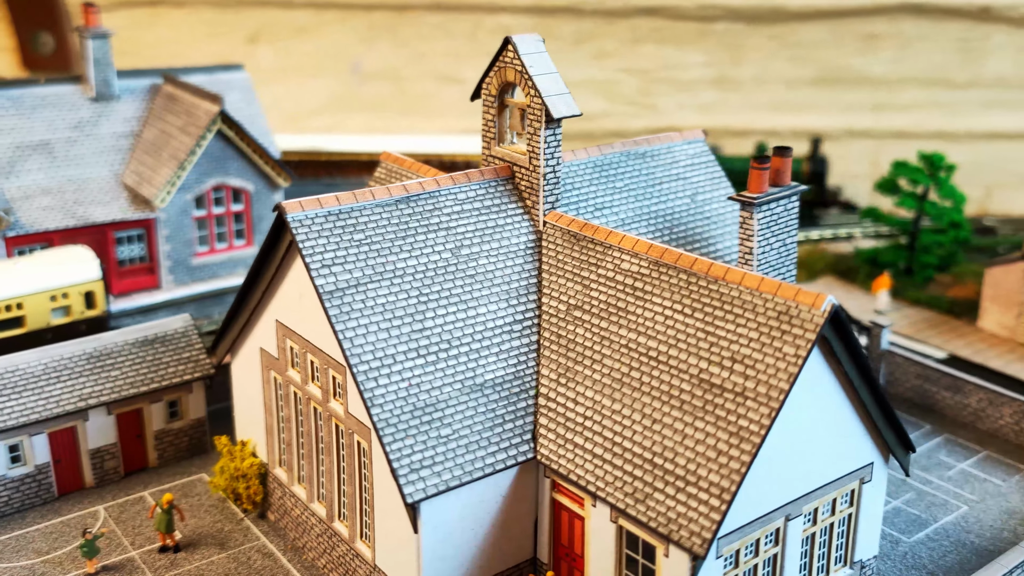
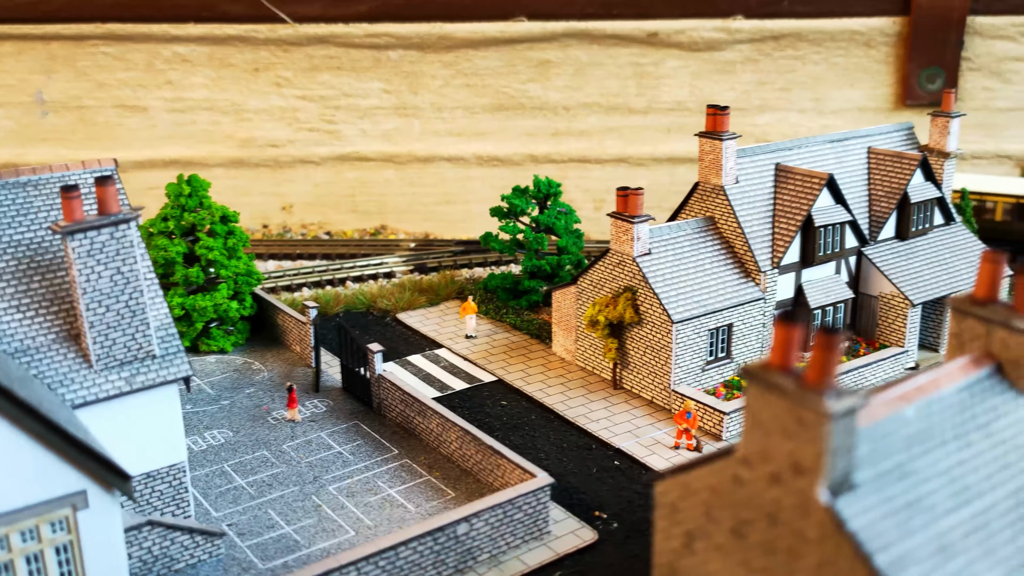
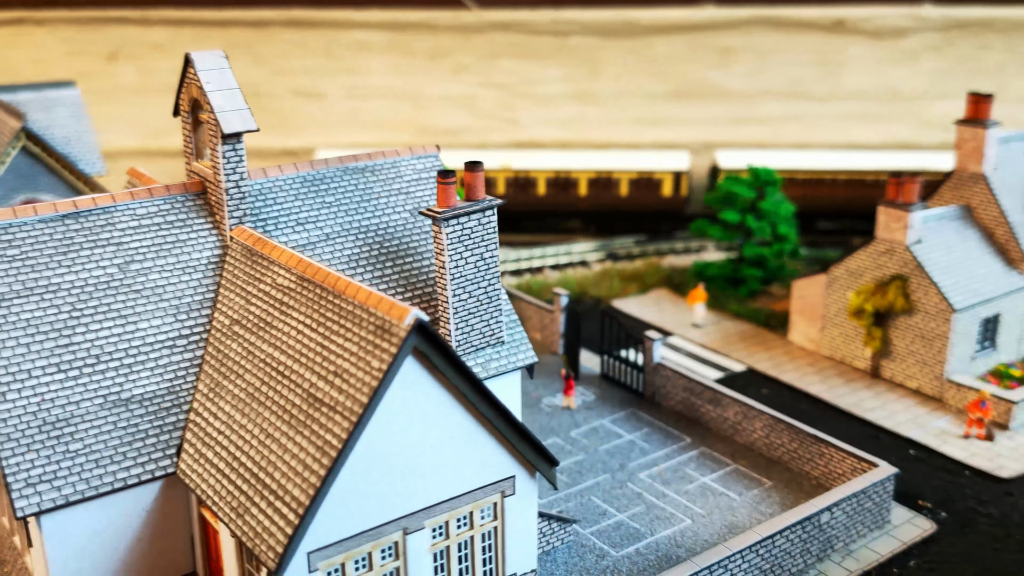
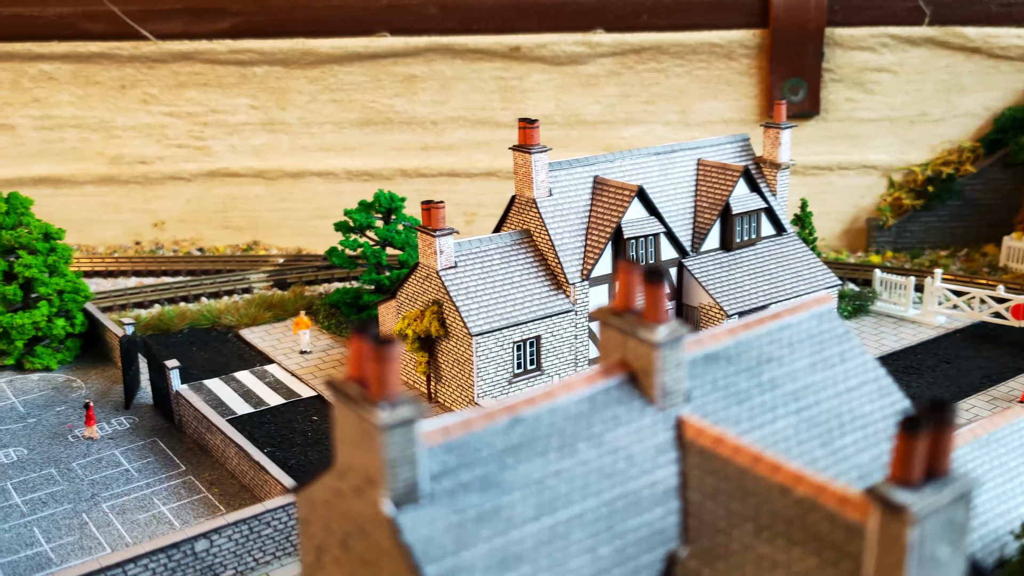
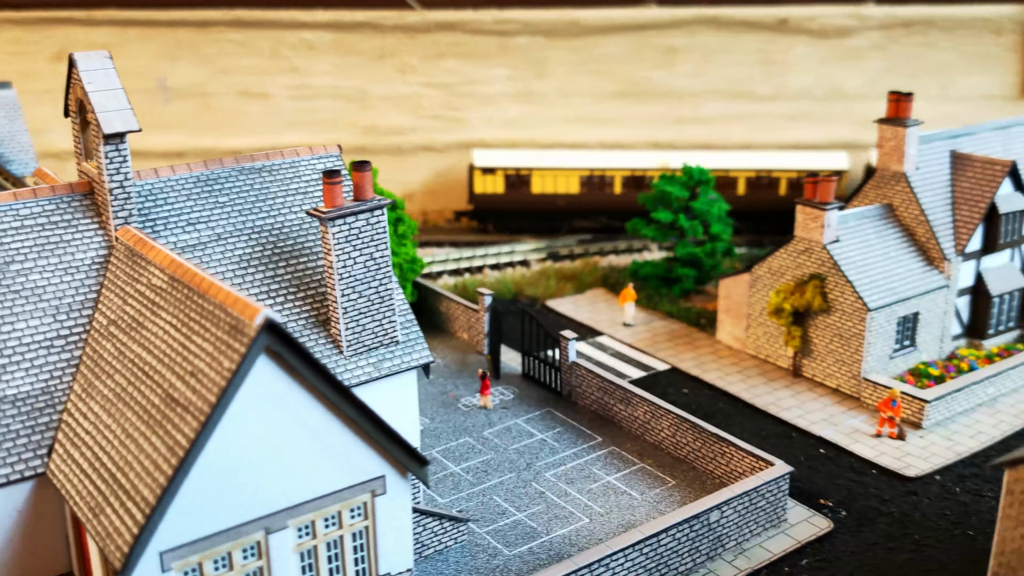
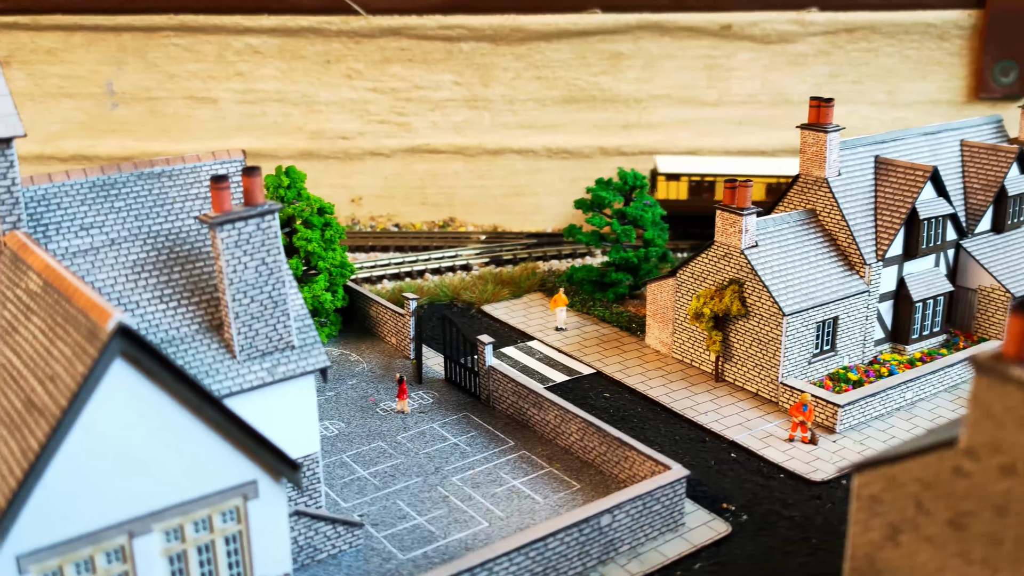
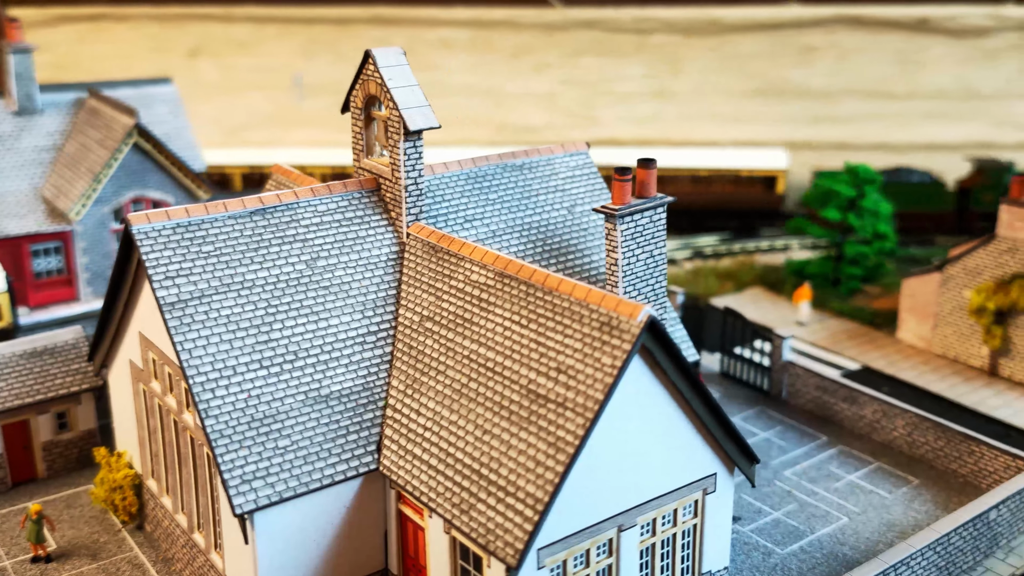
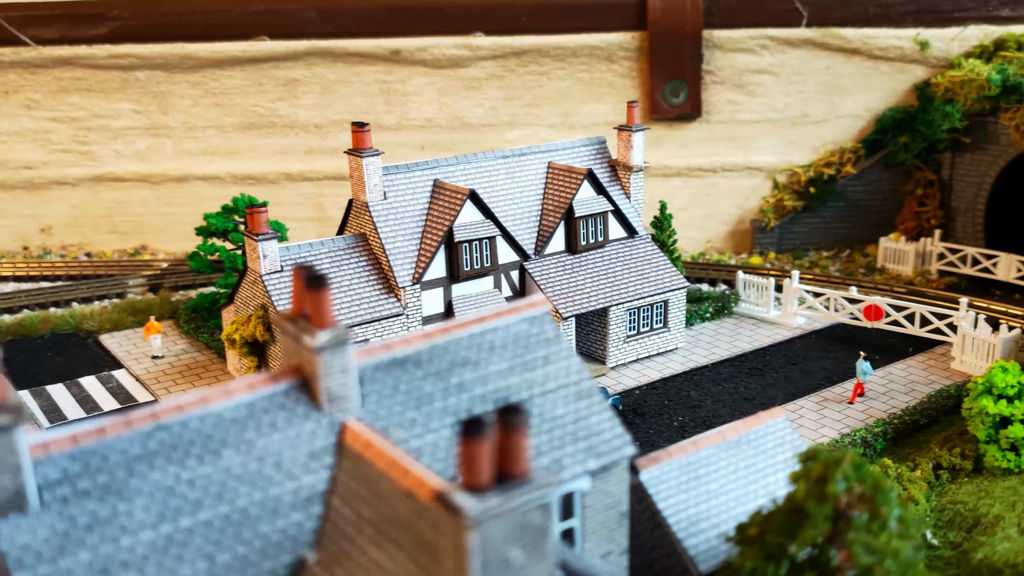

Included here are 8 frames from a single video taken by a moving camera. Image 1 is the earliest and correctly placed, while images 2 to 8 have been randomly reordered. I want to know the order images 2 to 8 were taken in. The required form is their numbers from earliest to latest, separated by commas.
7, 3, 5, 6, 2, 4, 8
